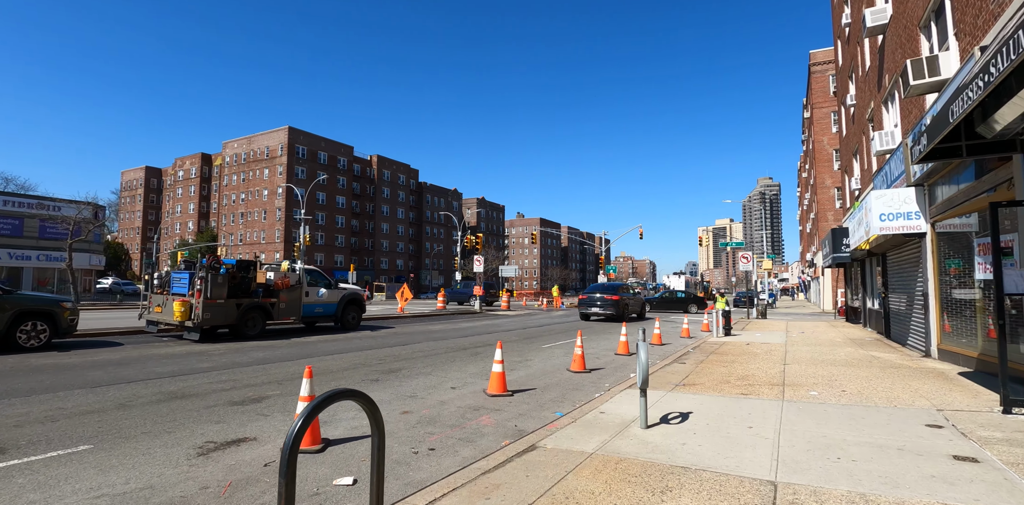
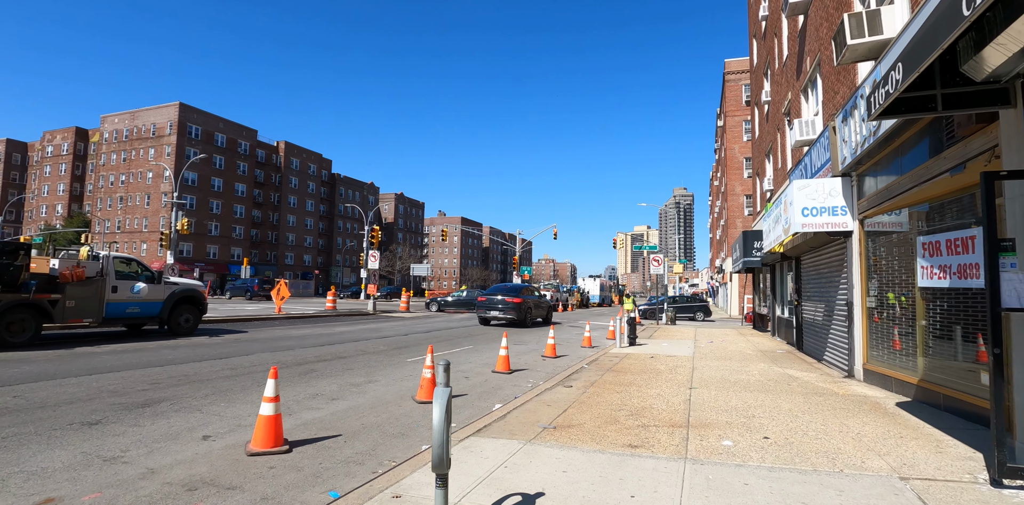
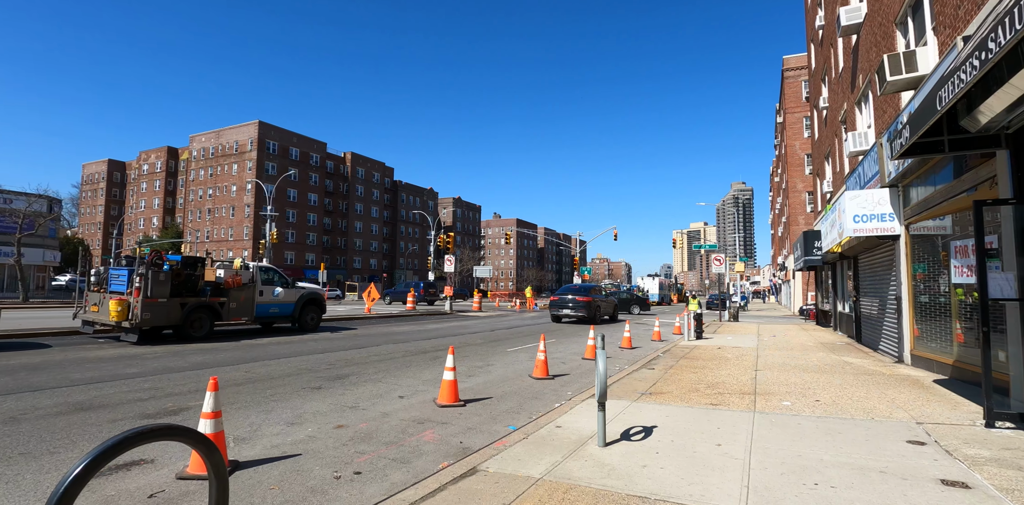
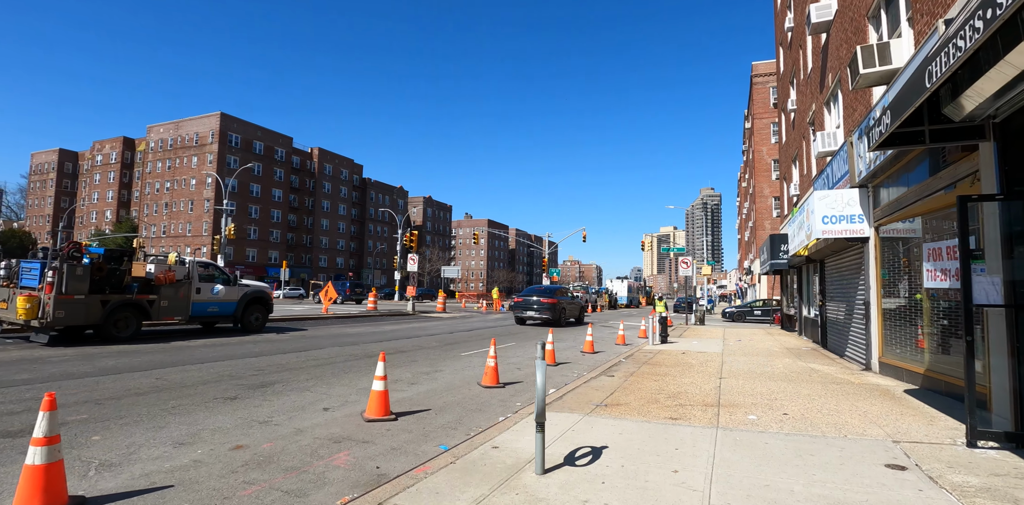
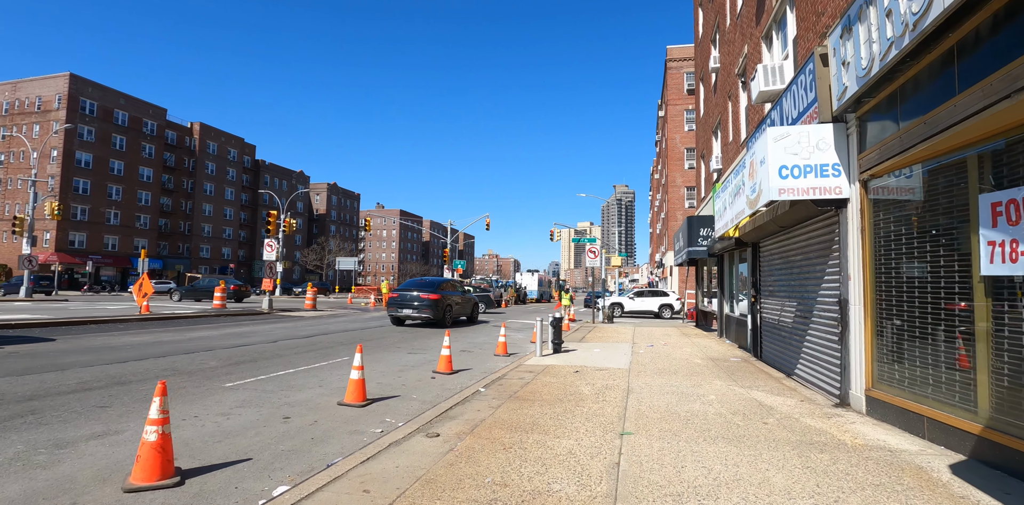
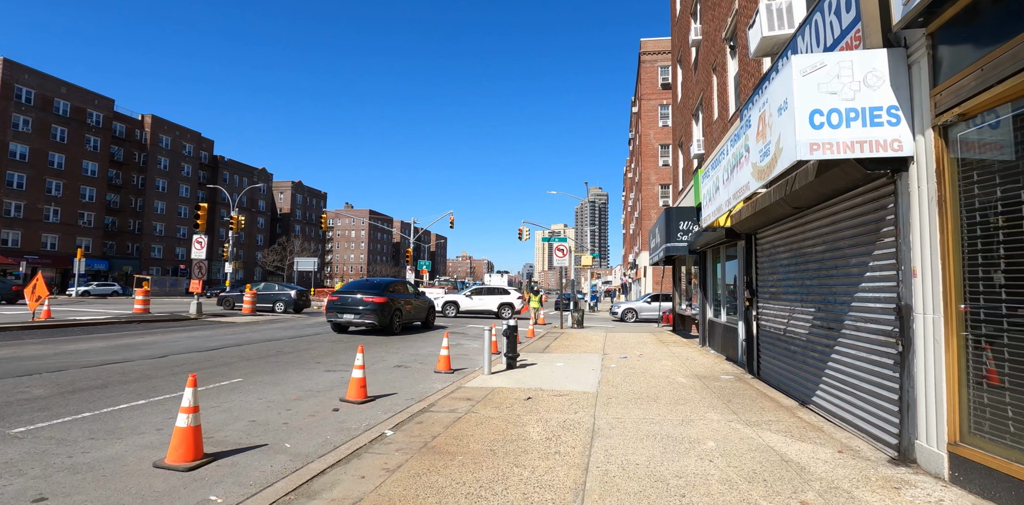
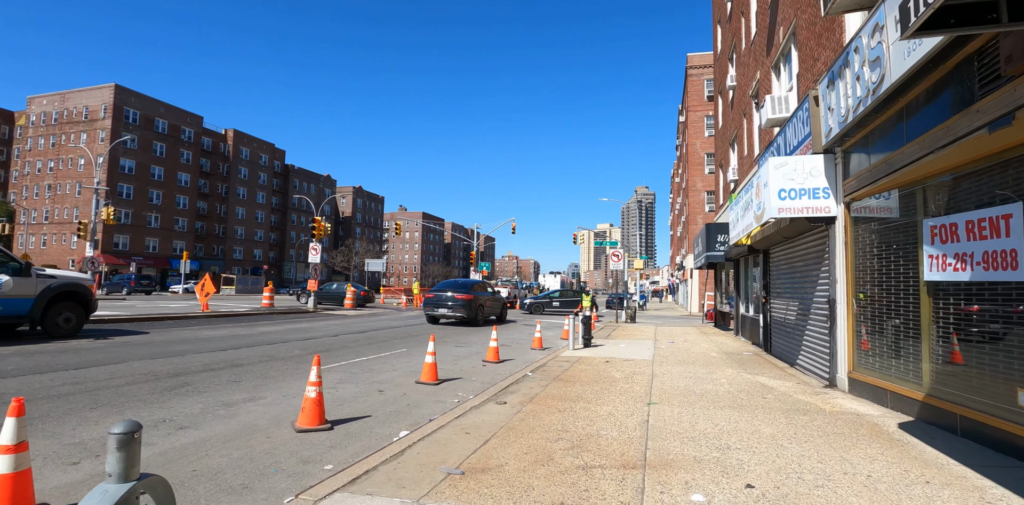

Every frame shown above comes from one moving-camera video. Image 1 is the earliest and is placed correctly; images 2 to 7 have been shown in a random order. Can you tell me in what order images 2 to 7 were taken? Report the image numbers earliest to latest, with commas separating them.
3, 4, 2, 7, 5, 6
